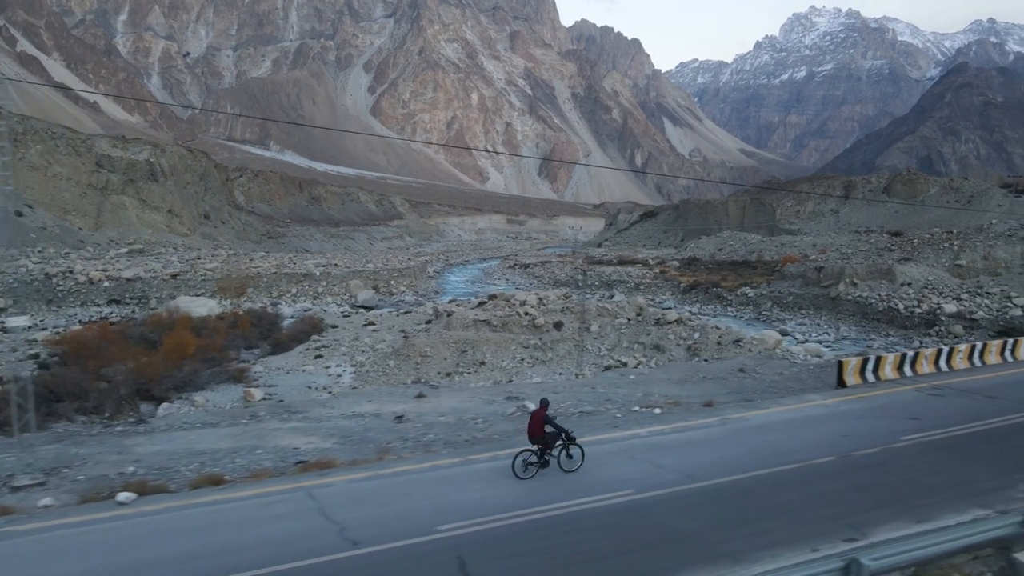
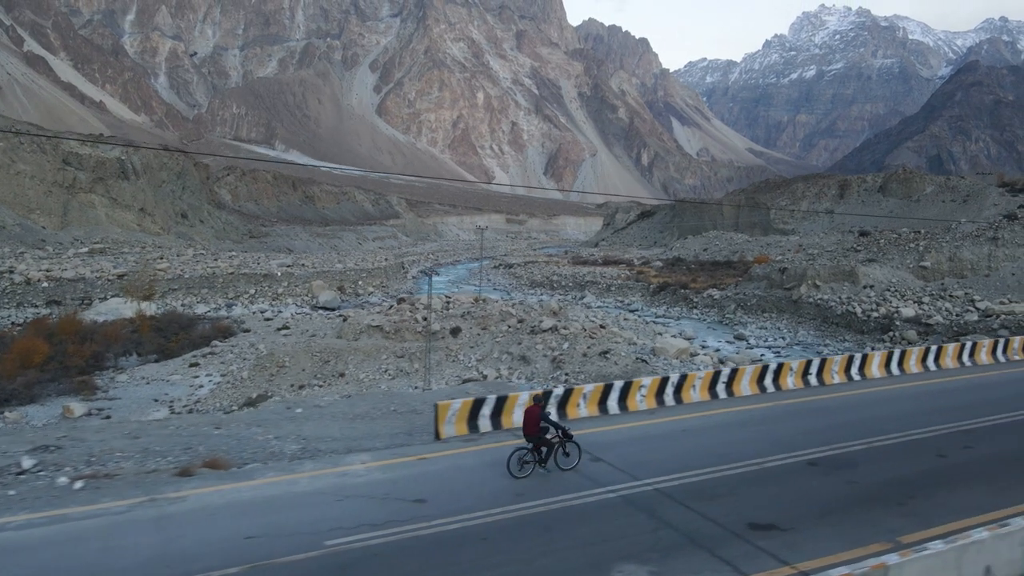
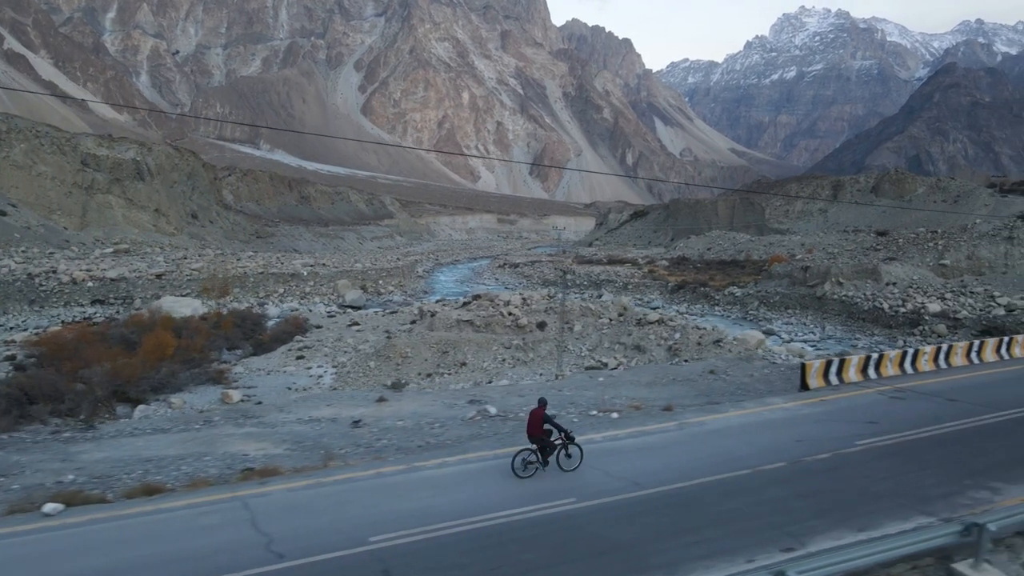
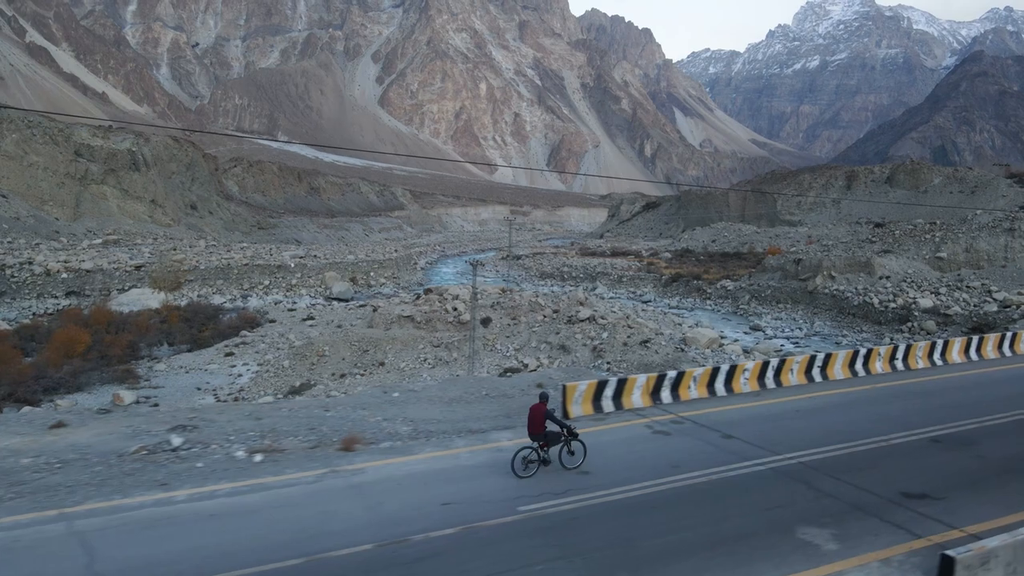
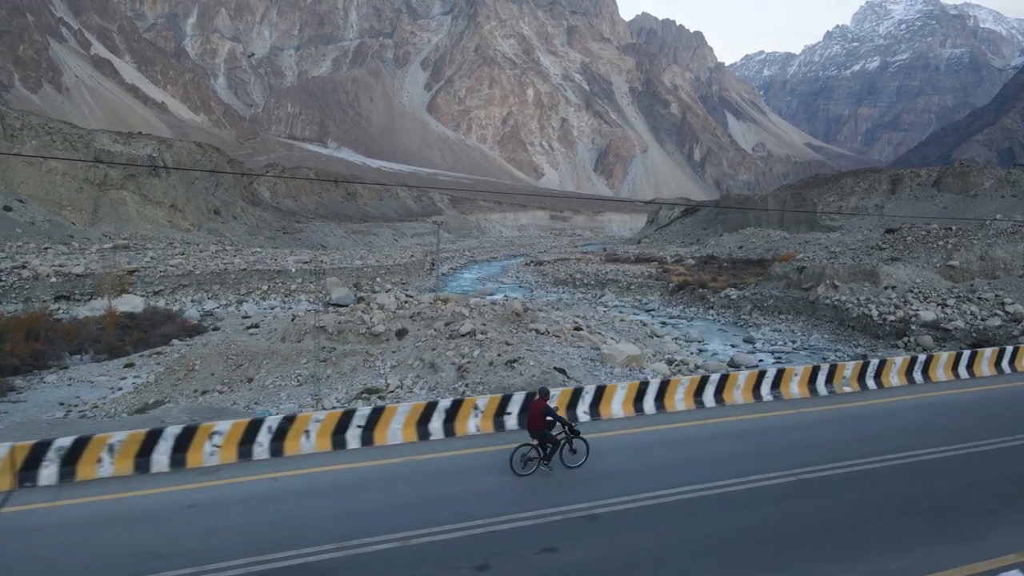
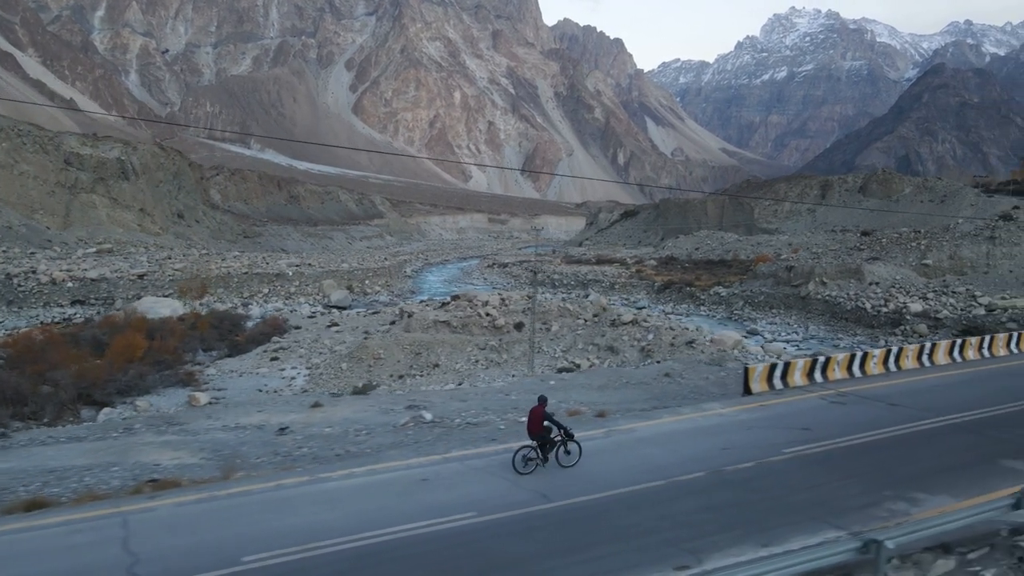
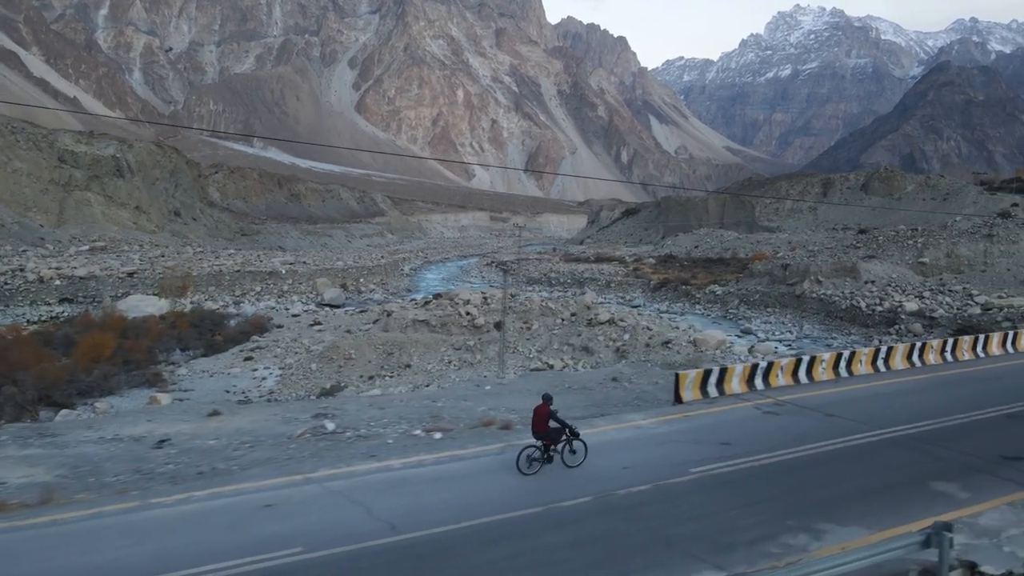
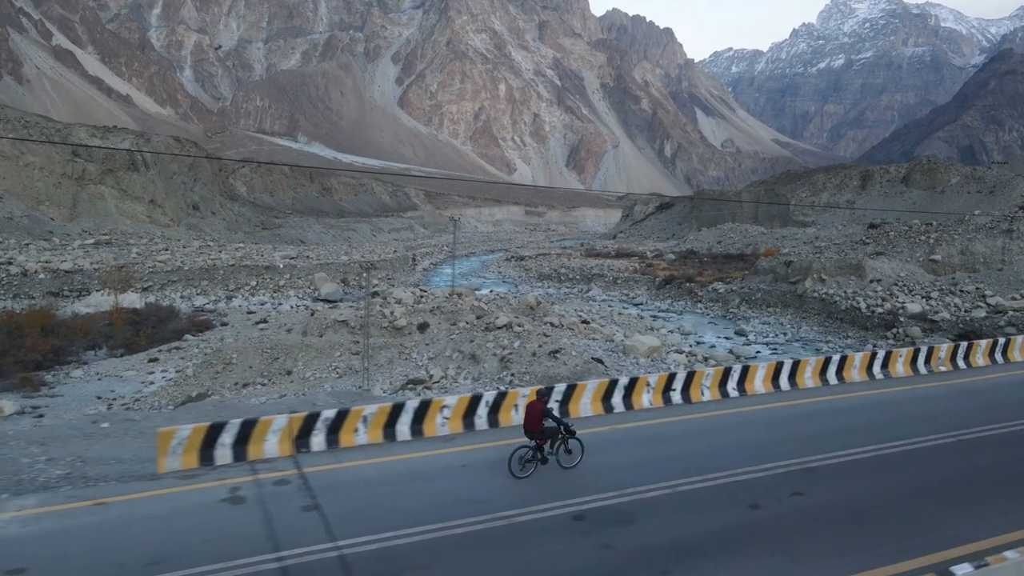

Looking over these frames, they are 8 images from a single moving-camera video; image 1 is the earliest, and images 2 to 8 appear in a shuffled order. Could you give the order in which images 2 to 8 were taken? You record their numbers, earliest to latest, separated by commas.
3, 6, 7, 4, 2, 8, 5
